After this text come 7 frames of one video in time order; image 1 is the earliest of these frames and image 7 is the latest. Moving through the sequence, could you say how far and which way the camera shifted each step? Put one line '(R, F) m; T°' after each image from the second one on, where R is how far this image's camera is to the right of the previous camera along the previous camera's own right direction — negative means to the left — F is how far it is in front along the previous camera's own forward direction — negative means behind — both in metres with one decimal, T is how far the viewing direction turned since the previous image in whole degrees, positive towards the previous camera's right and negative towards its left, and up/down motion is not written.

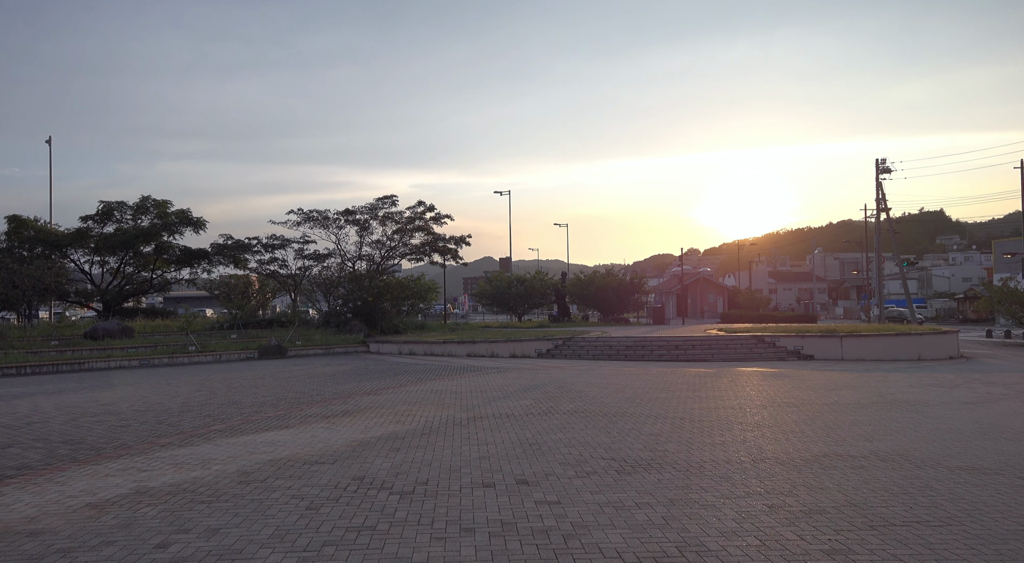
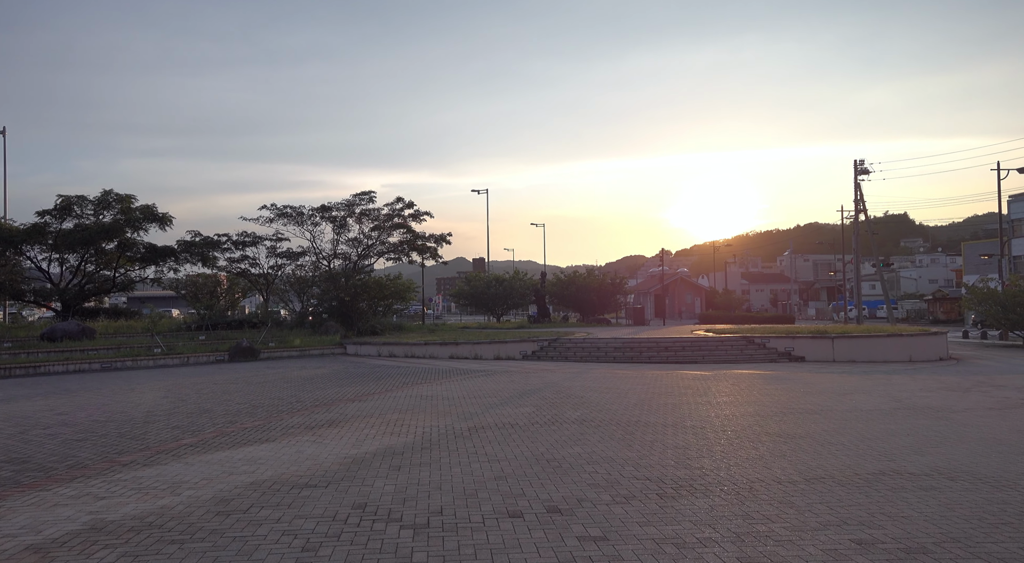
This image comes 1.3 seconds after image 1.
(-0.5, +1.0) m; +2°
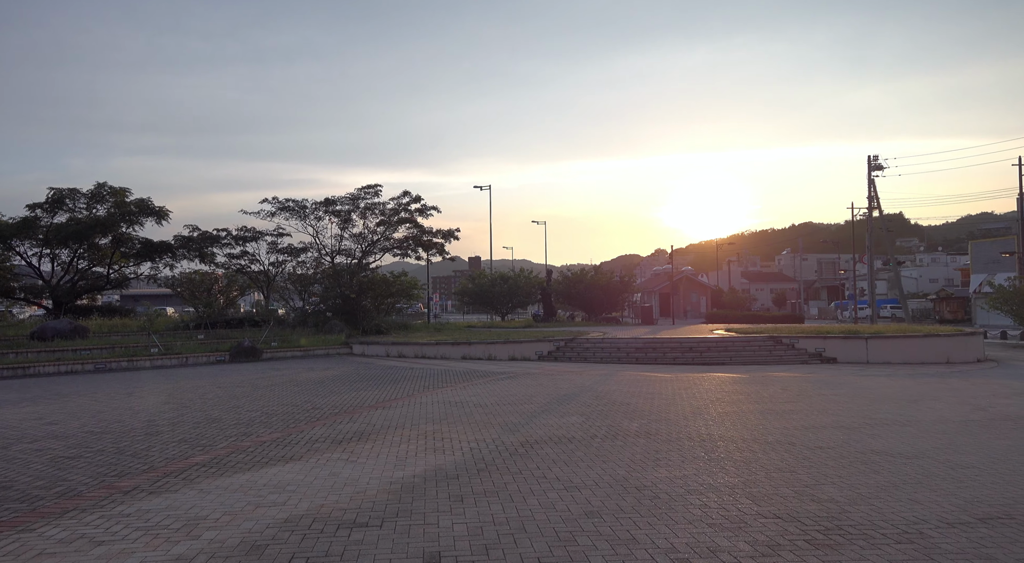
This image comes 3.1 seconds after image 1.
(-0.8, +1.3) m; 0°
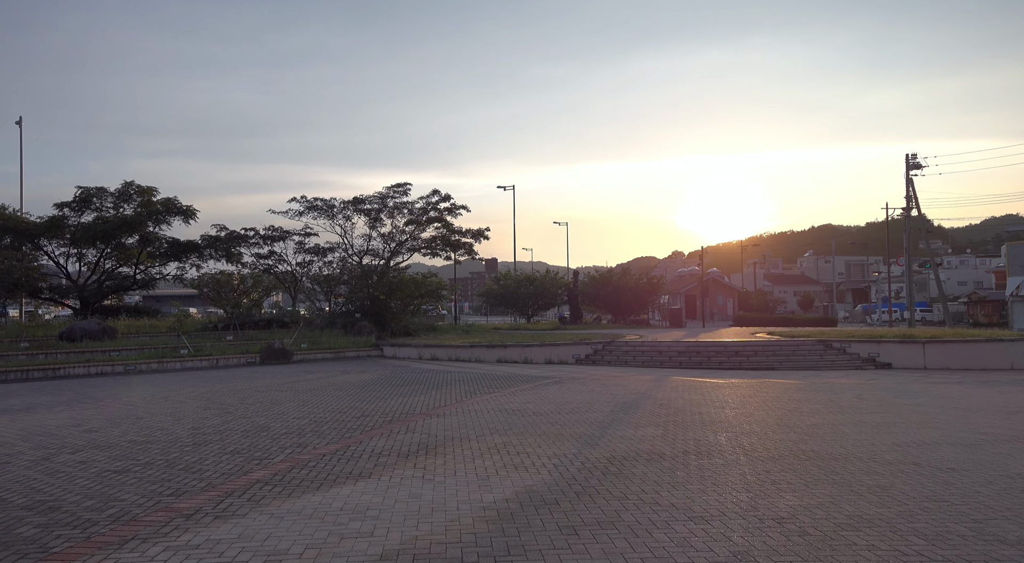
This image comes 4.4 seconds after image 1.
(-0.8, +0.8) m; -1°
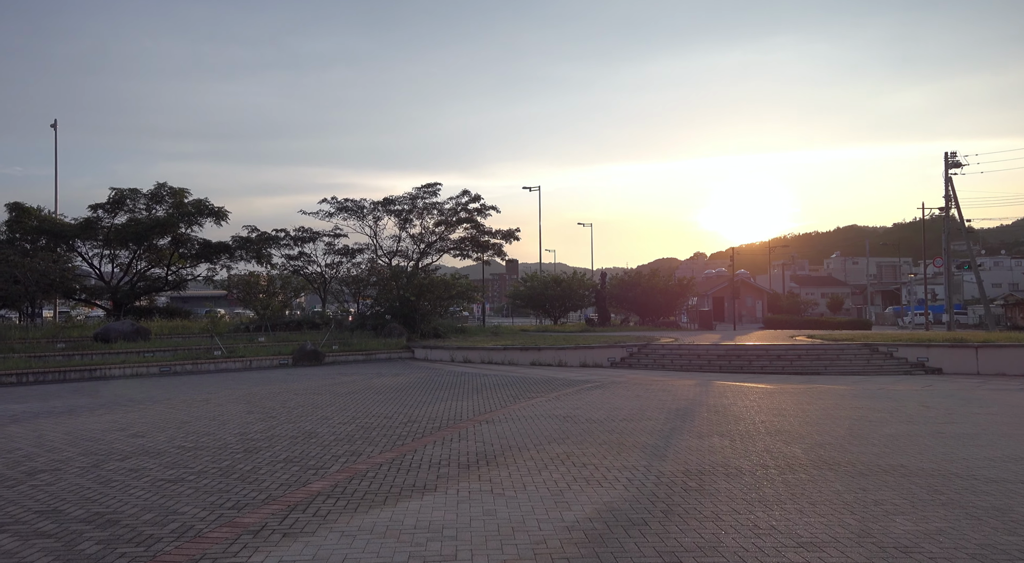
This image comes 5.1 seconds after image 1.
(-0.5, +0.4) m; -2°
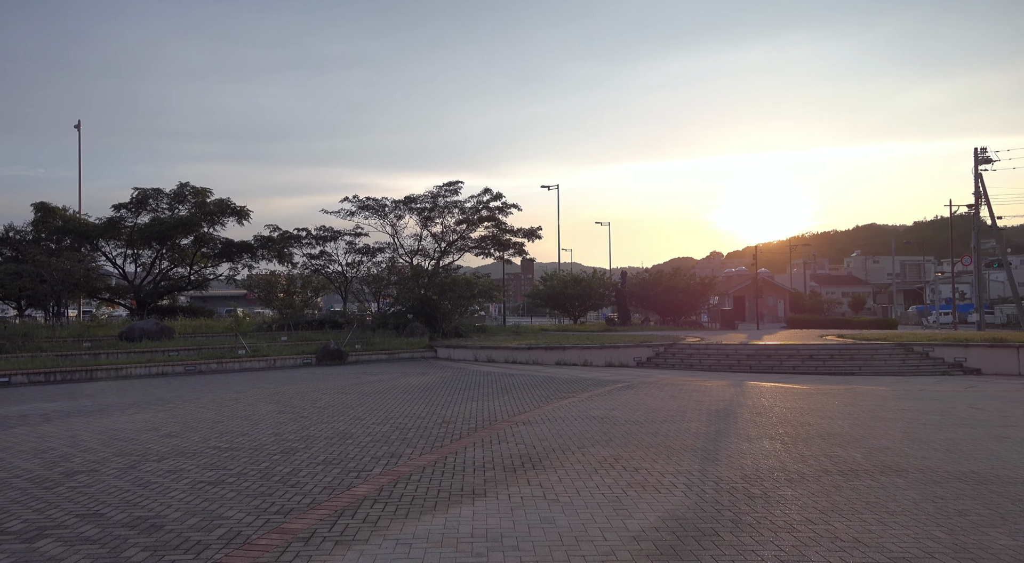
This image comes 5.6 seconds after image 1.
(-0.4, +0.3) m; -1°
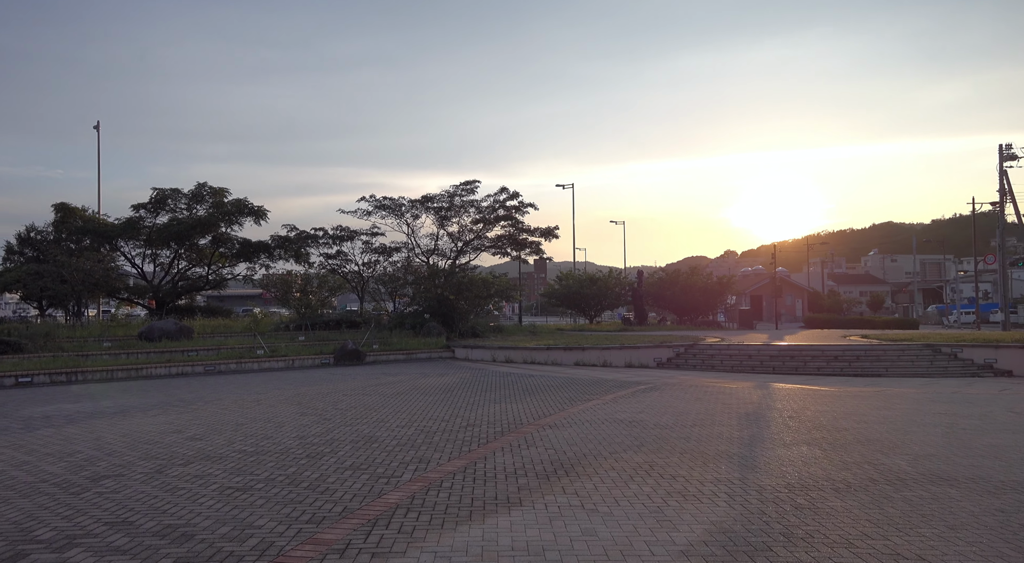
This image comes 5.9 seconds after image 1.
(-0.2, +0.2) m; -1°
